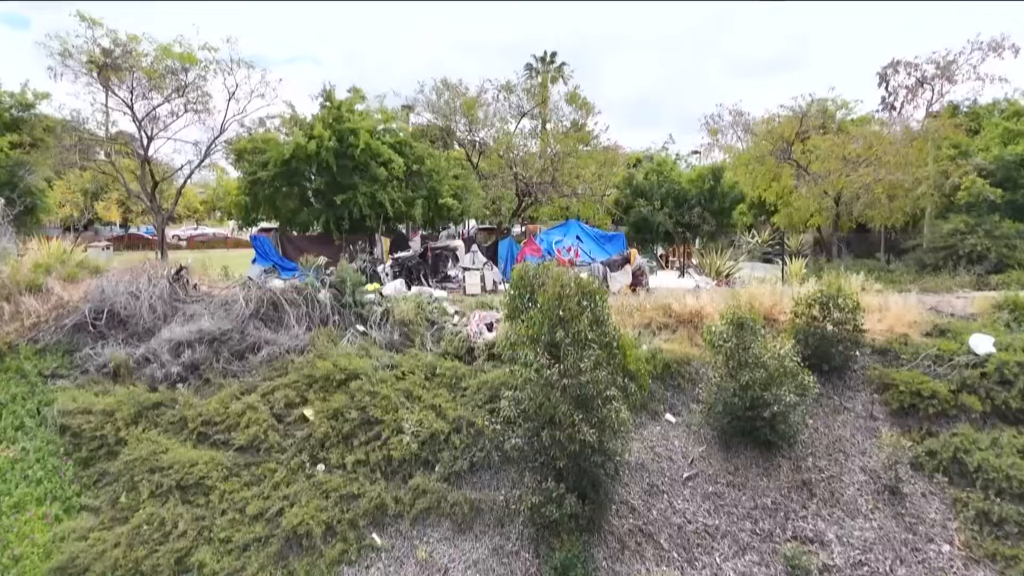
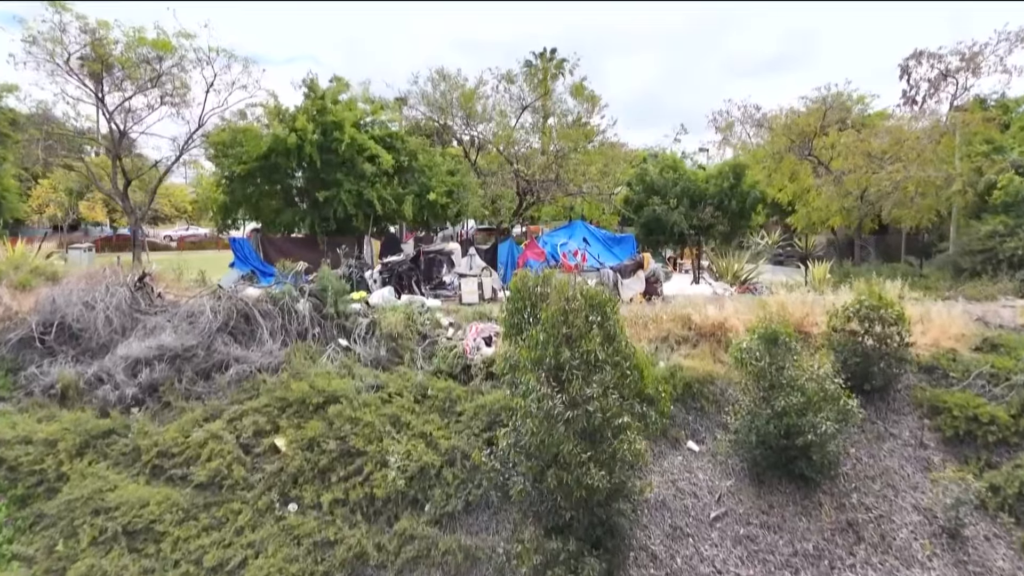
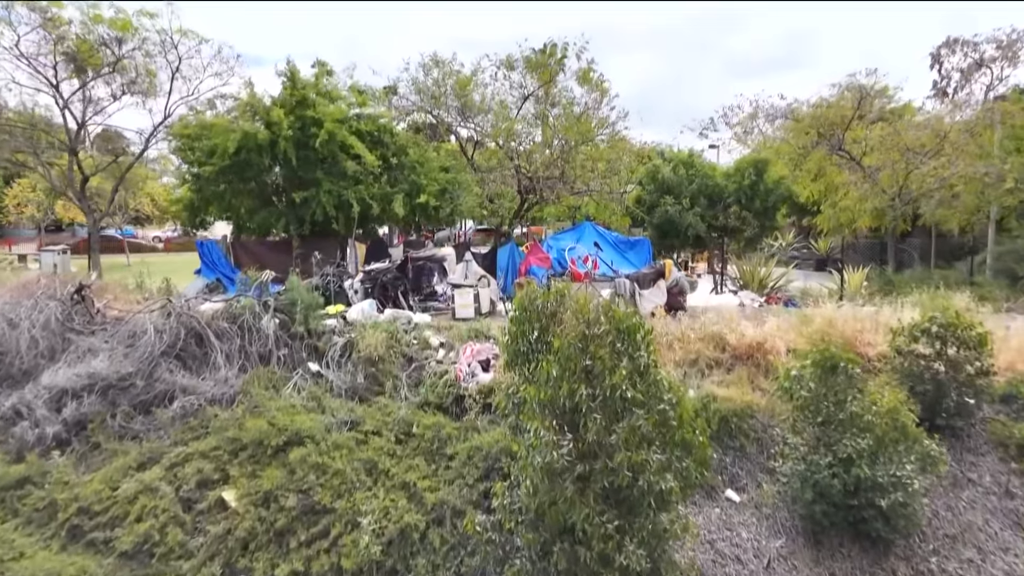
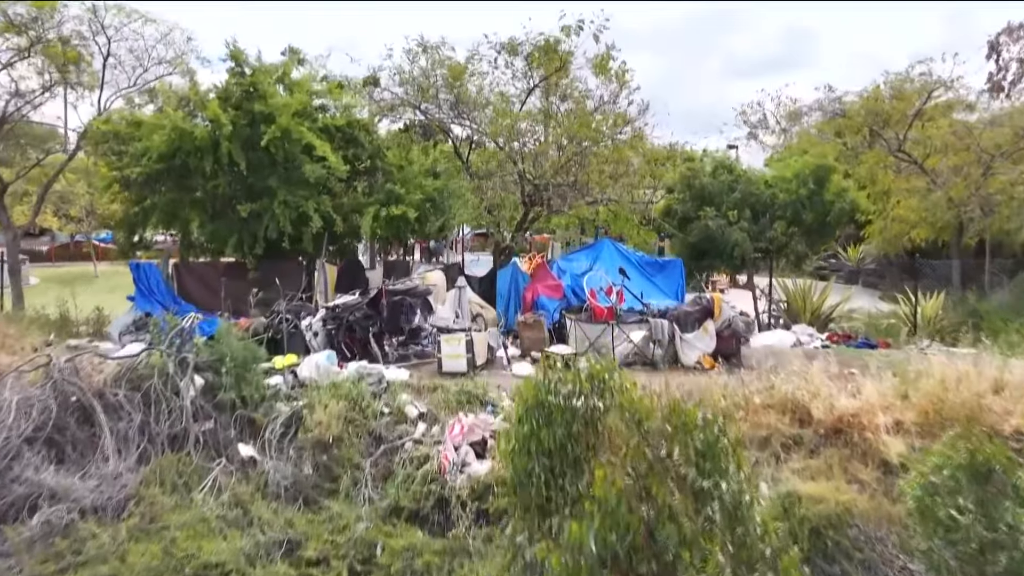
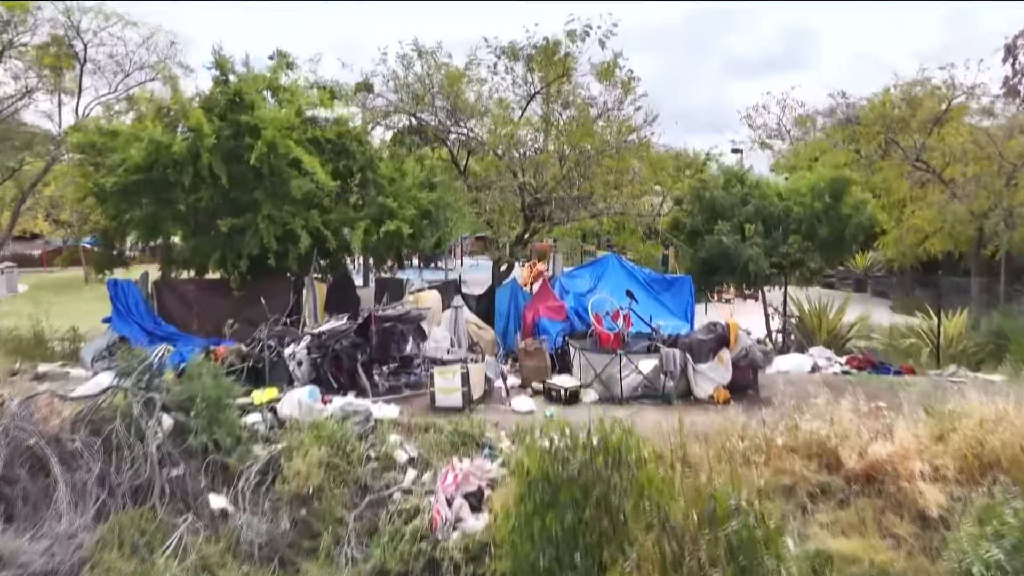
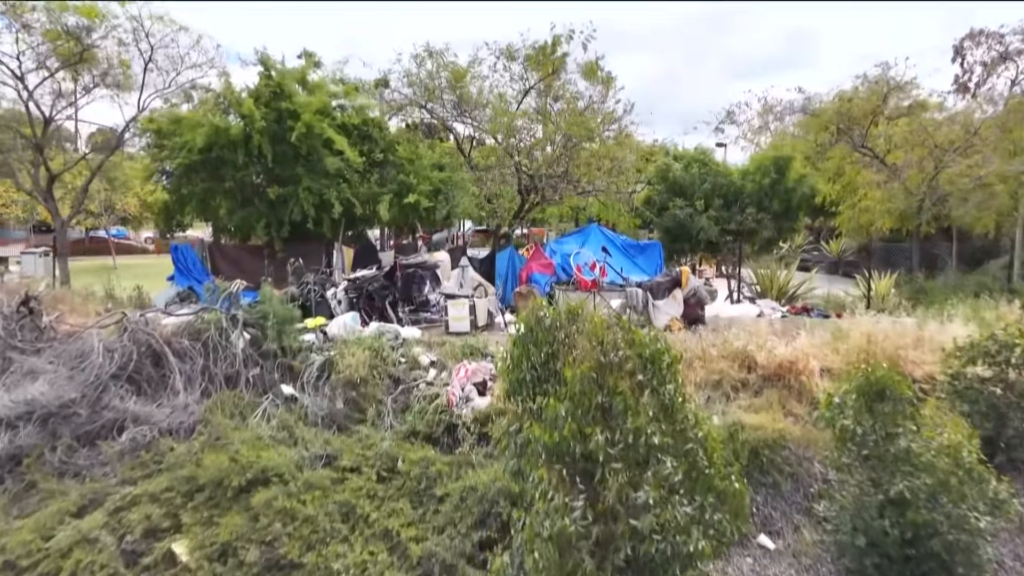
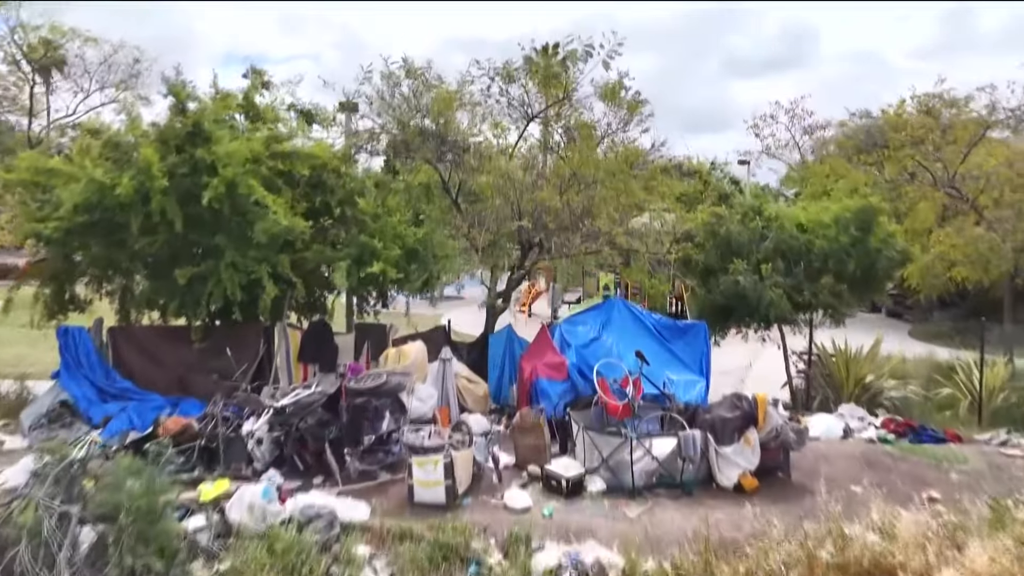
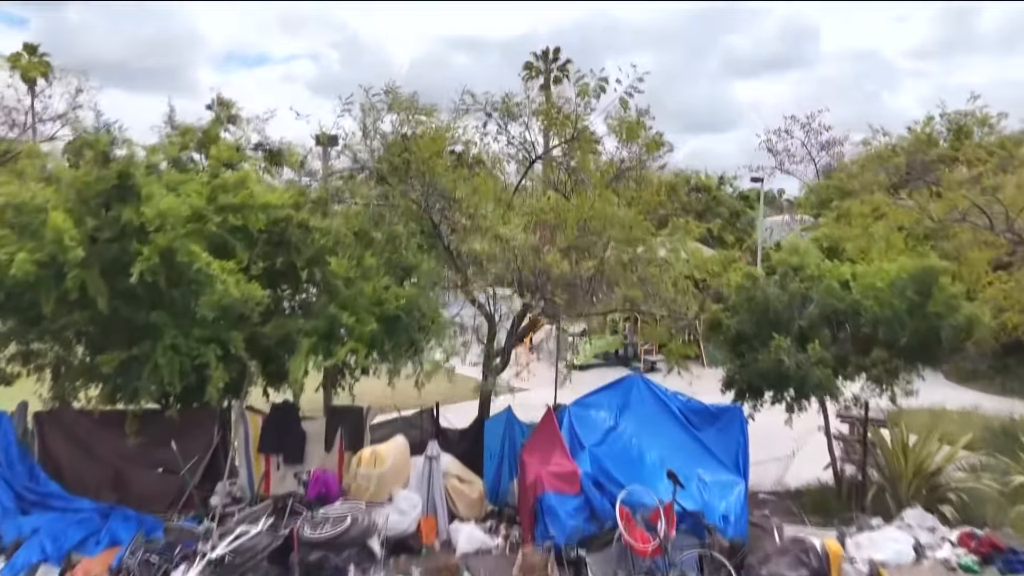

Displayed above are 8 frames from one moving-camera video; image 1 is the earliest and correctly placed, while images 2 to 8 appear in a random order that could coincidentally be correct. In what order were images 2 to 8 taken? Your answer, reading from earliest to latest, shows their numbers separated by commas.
2, 3, 6, 4, 5, 7, 8
